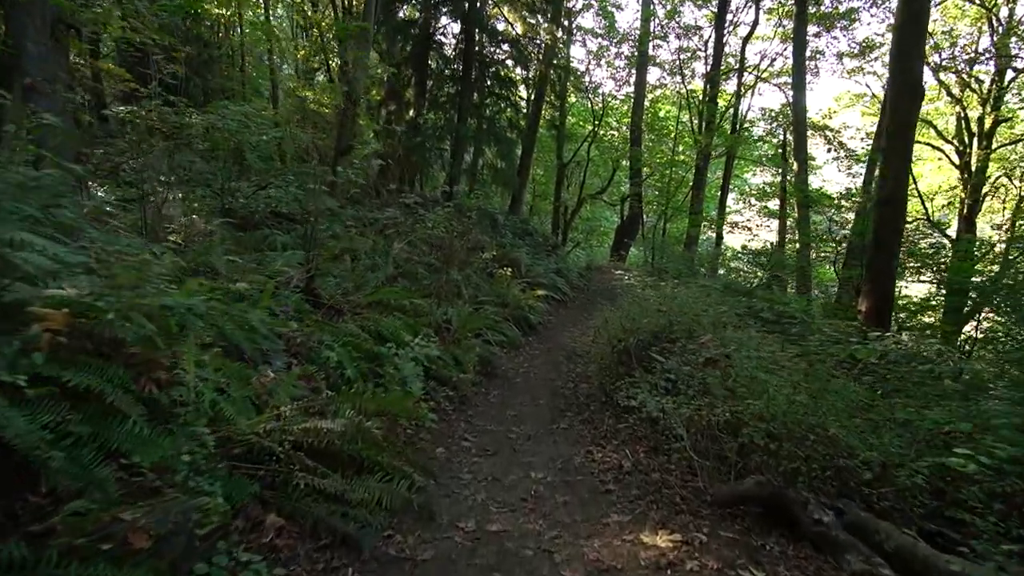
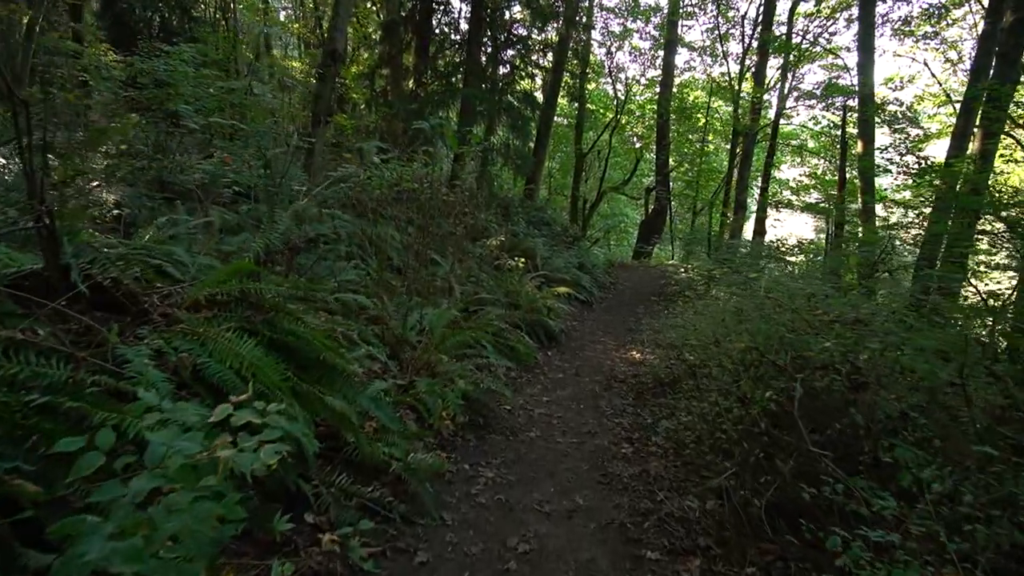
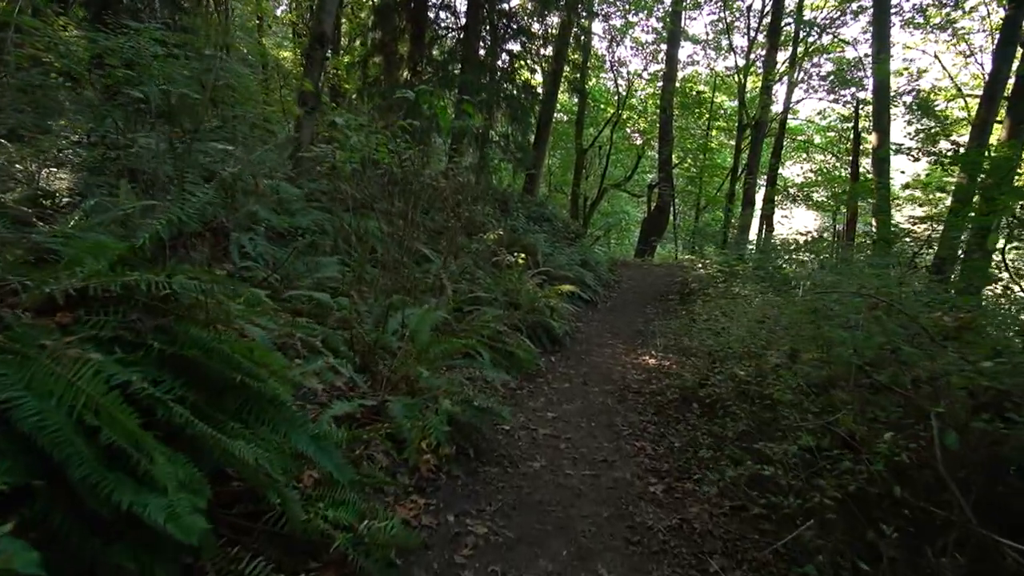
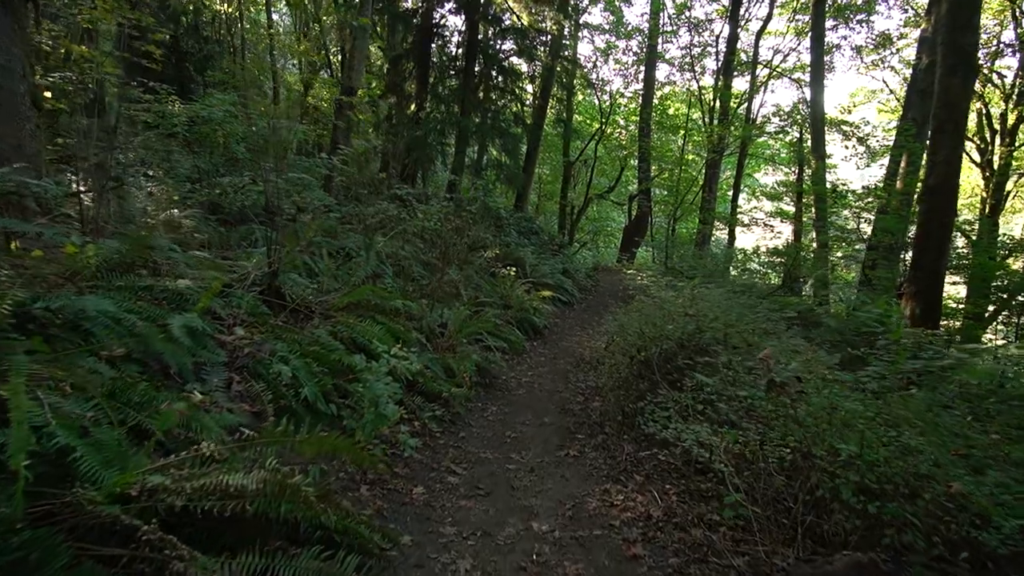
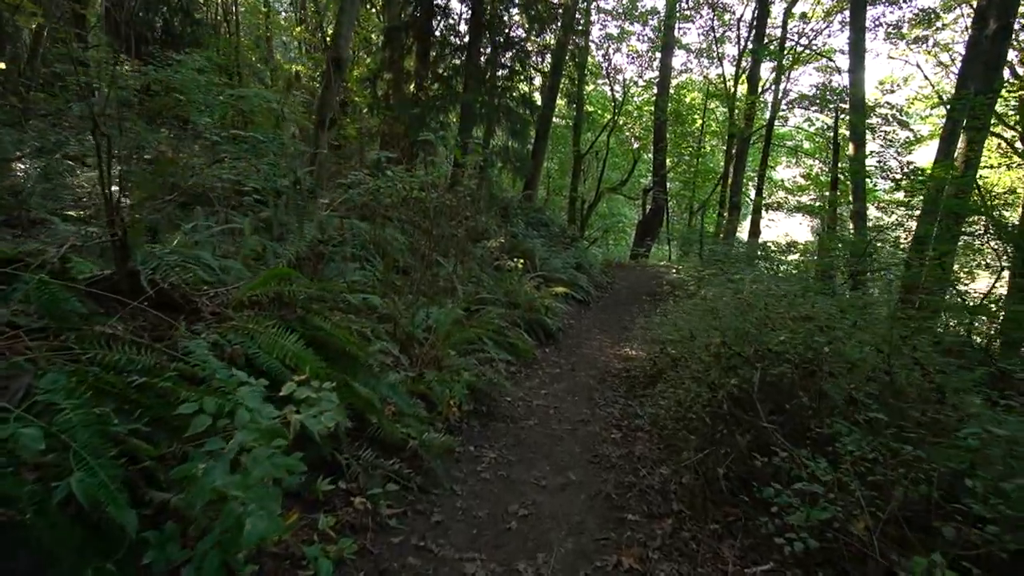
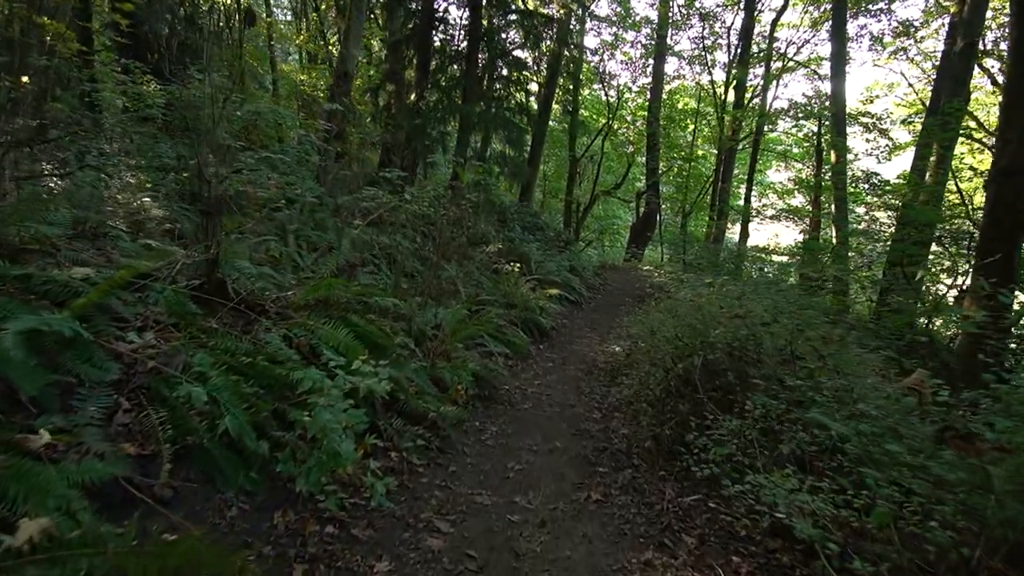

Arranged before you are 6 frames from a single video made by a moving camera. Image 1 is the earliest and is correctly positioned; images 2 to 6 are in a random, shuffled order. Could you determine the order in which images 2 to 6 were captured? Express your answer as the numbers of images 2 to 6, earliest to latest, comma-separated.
4, 6, 5, 2, 3
